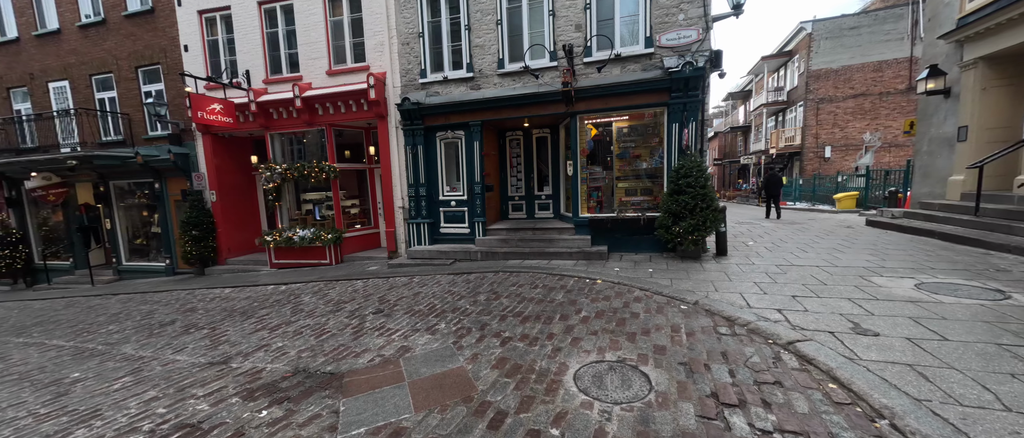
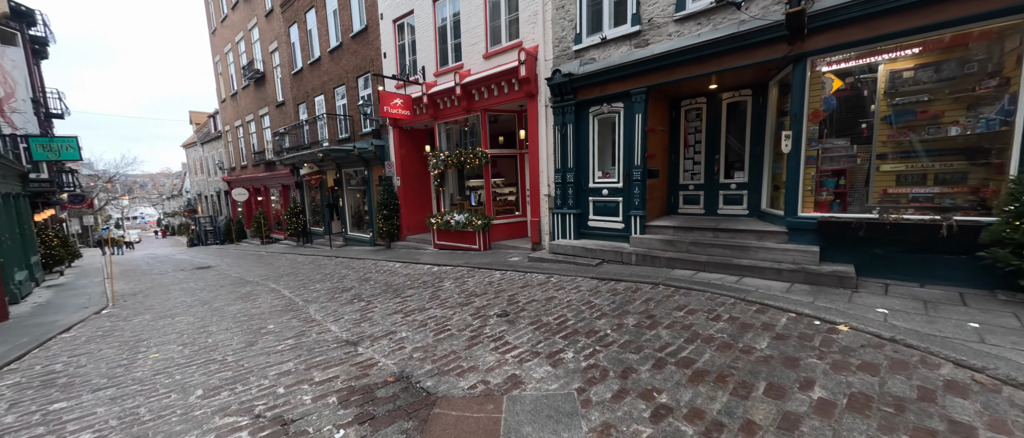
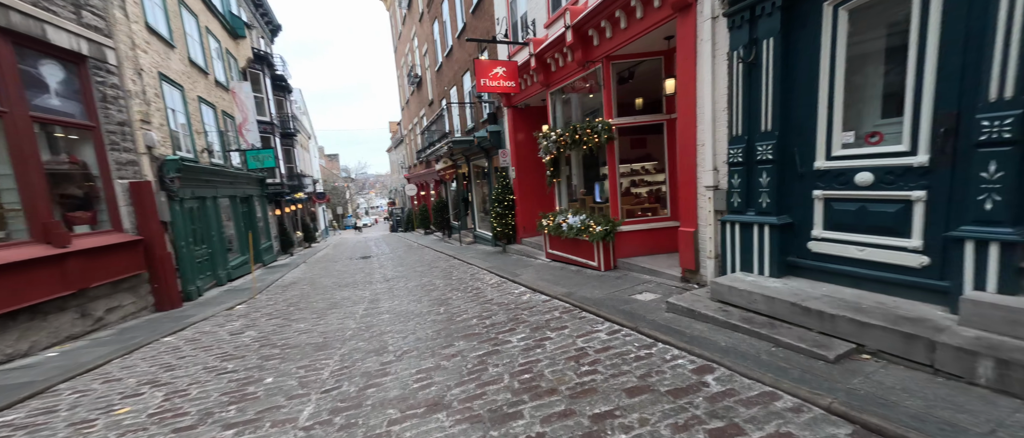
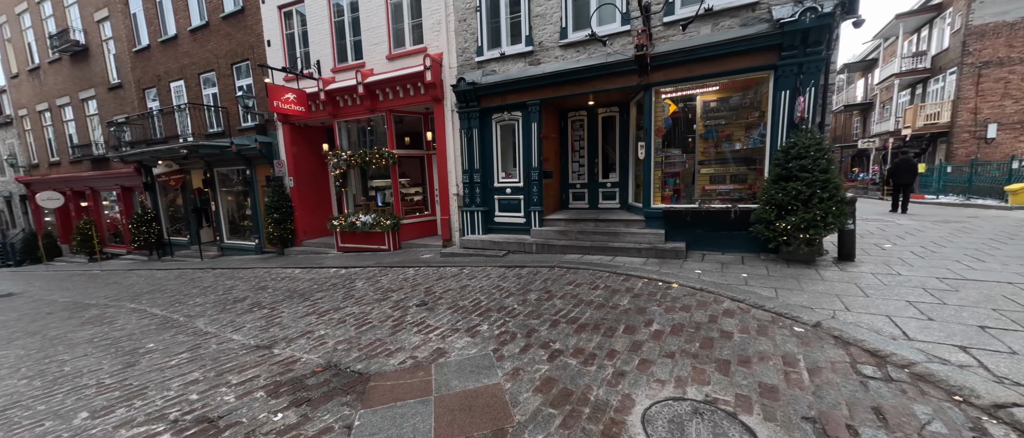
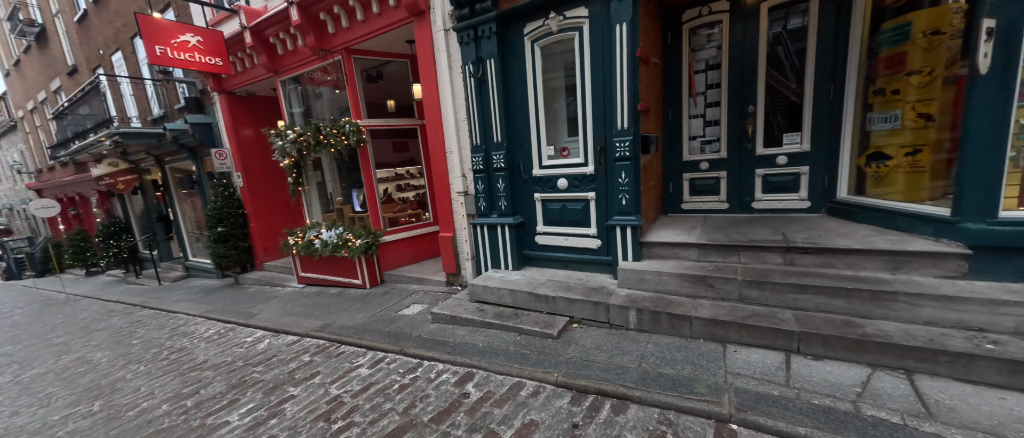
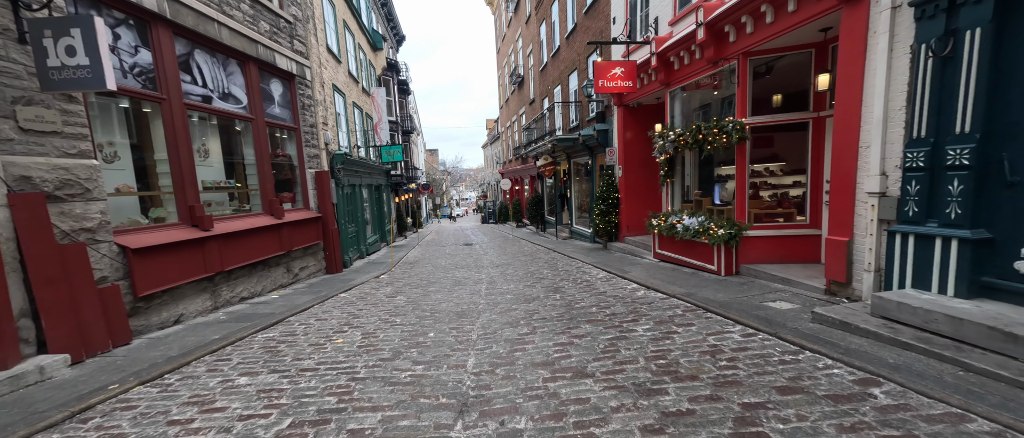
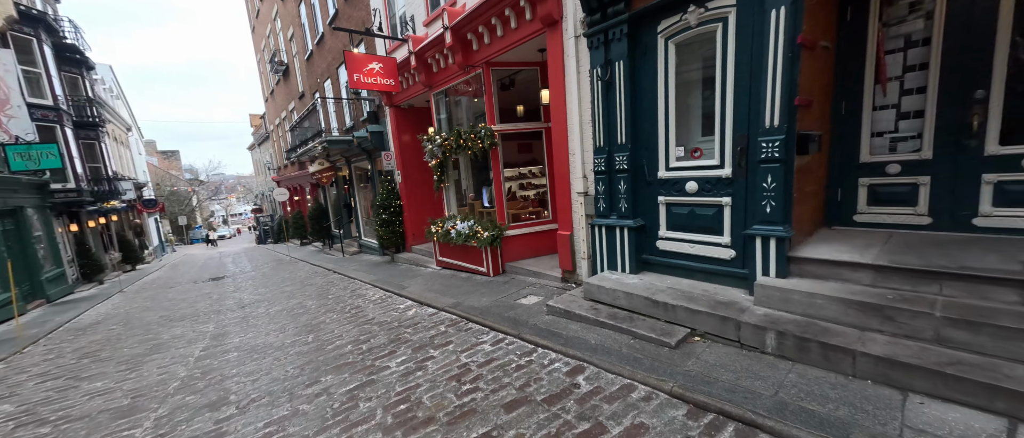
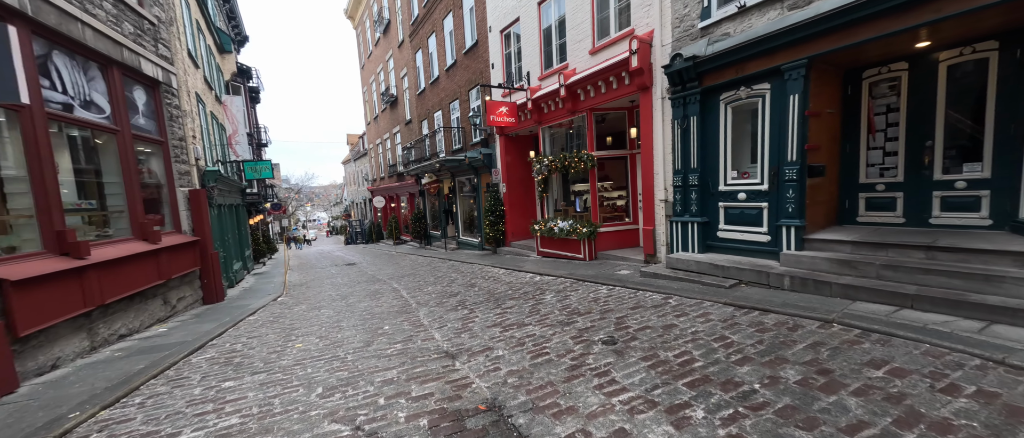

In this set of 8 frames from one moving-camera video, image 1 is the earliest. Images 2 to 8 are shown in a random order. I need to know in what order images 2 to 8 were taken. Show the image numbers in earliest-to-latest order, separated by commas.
4, 2, 8, 6, 3, 7, 5
